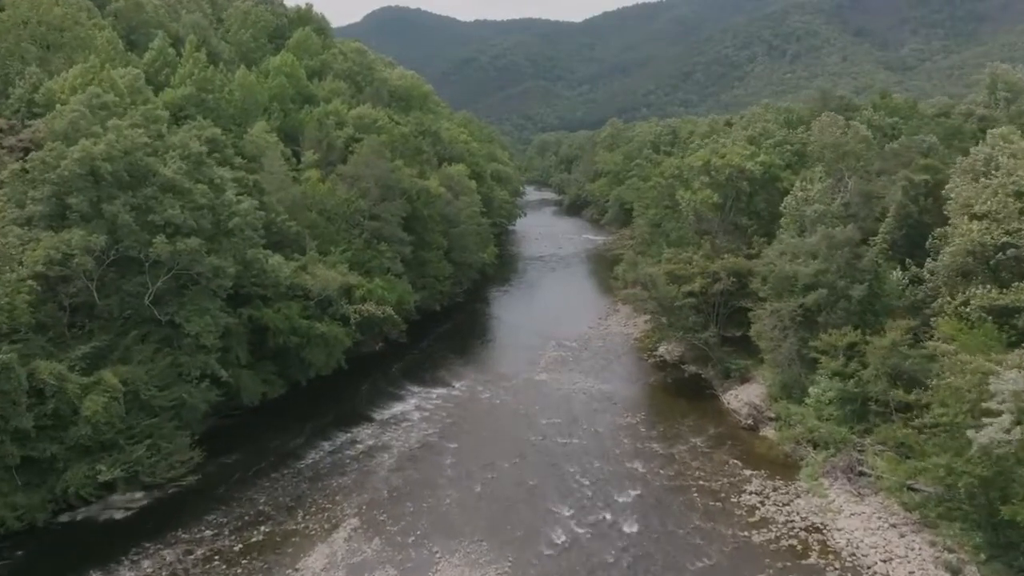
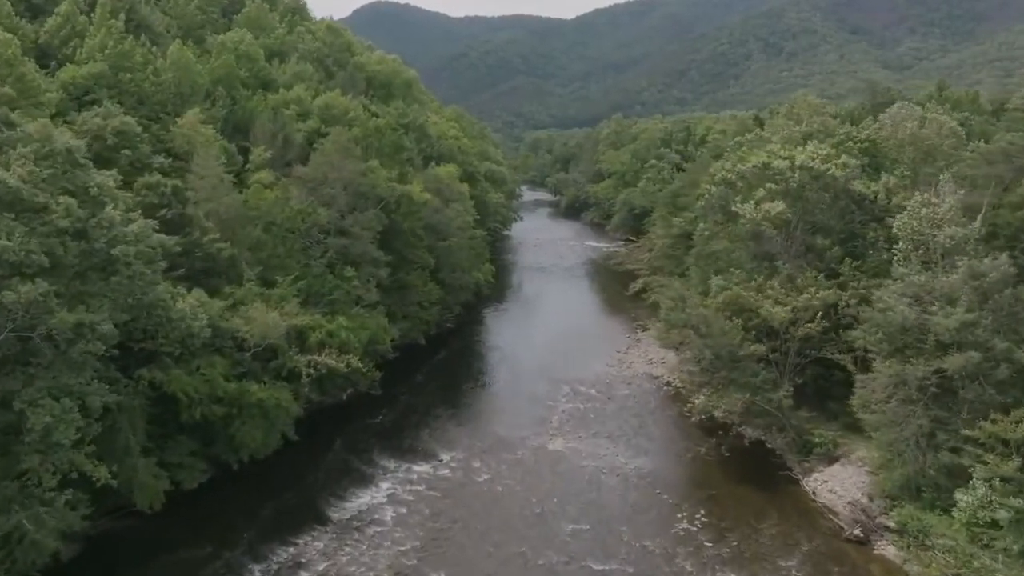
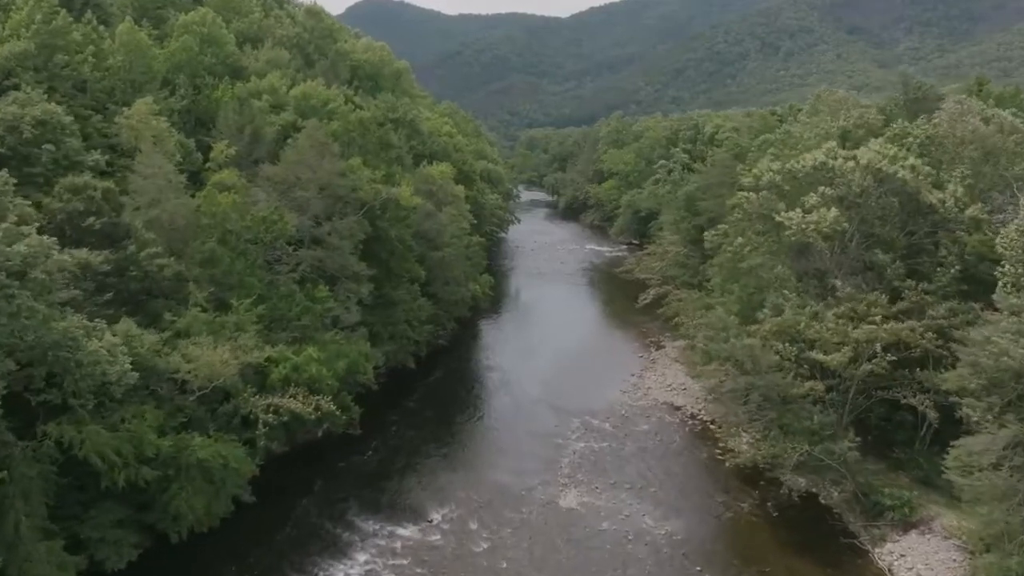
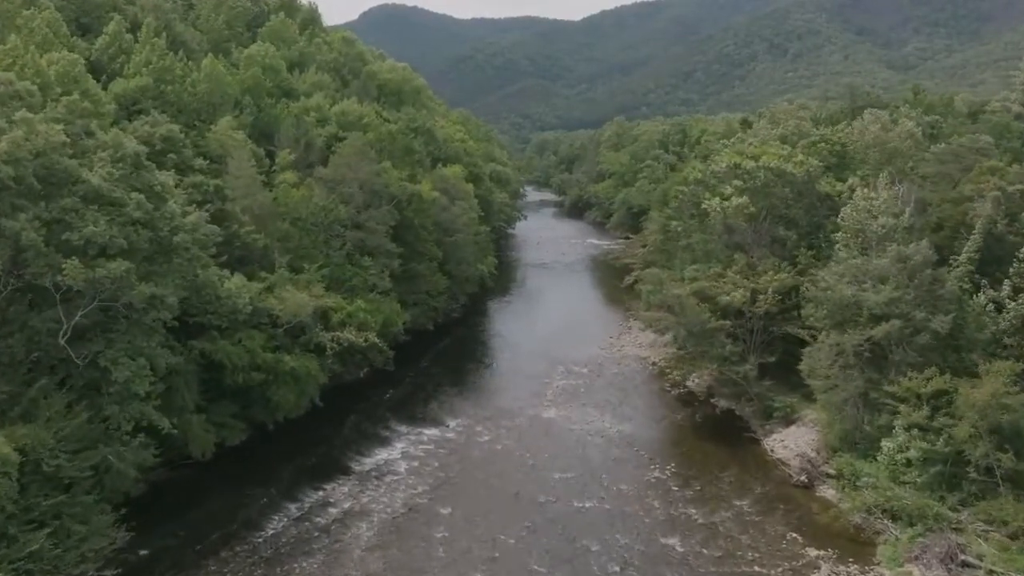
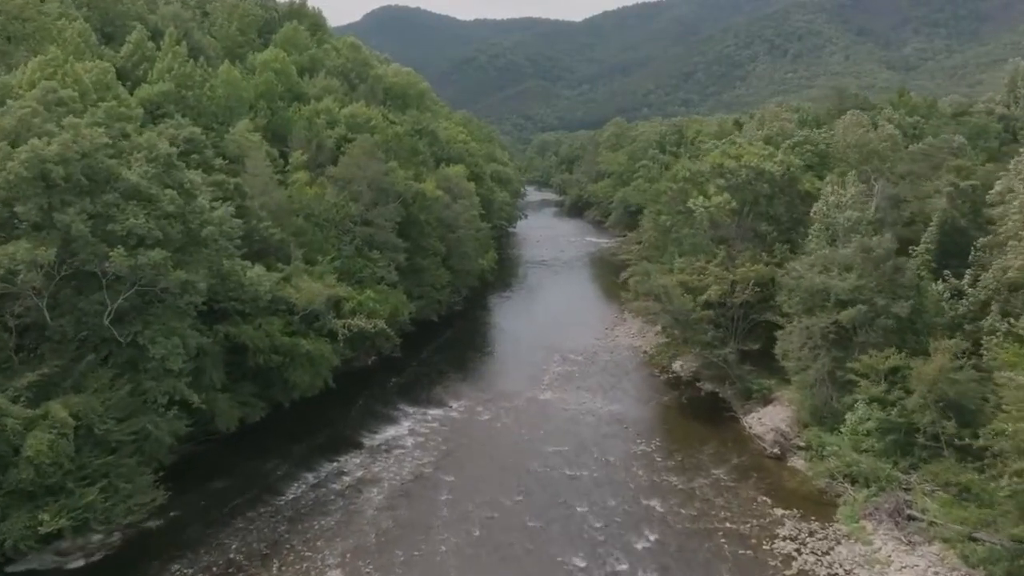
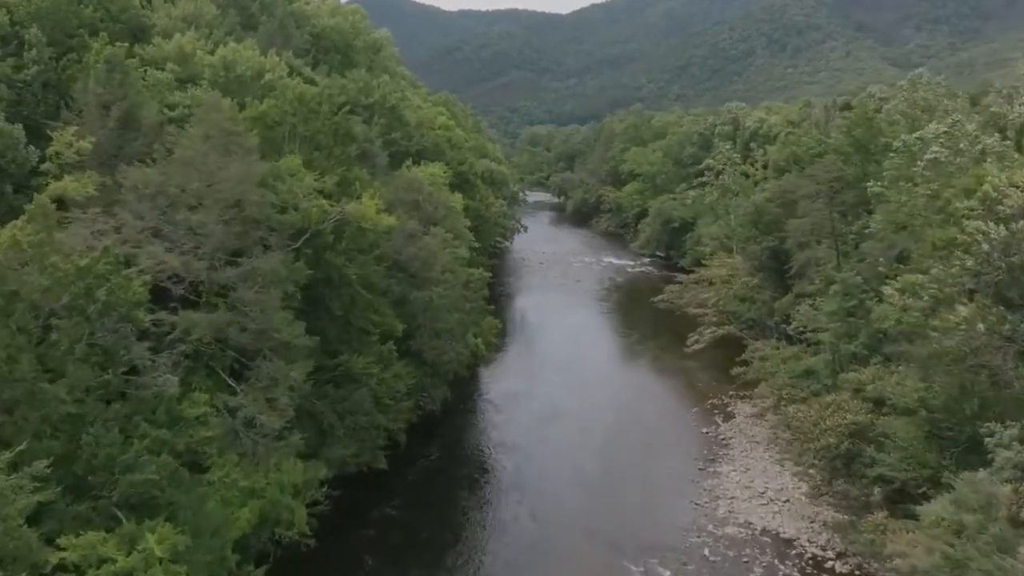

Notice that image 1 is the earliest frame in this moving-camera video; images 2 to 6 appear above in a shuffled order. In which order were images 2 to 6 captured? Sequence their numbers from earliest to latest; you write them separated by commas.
5, 4, 2, 3, 6
